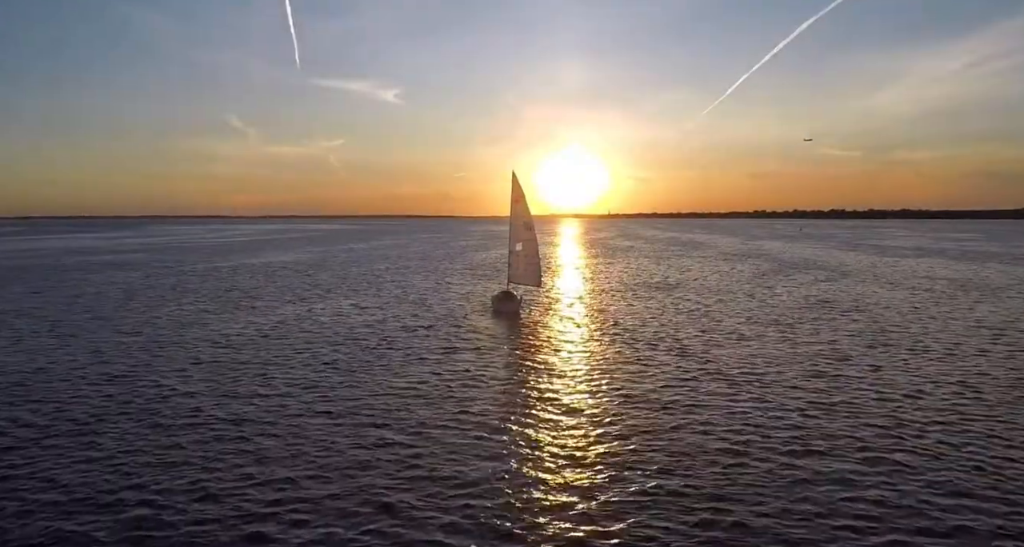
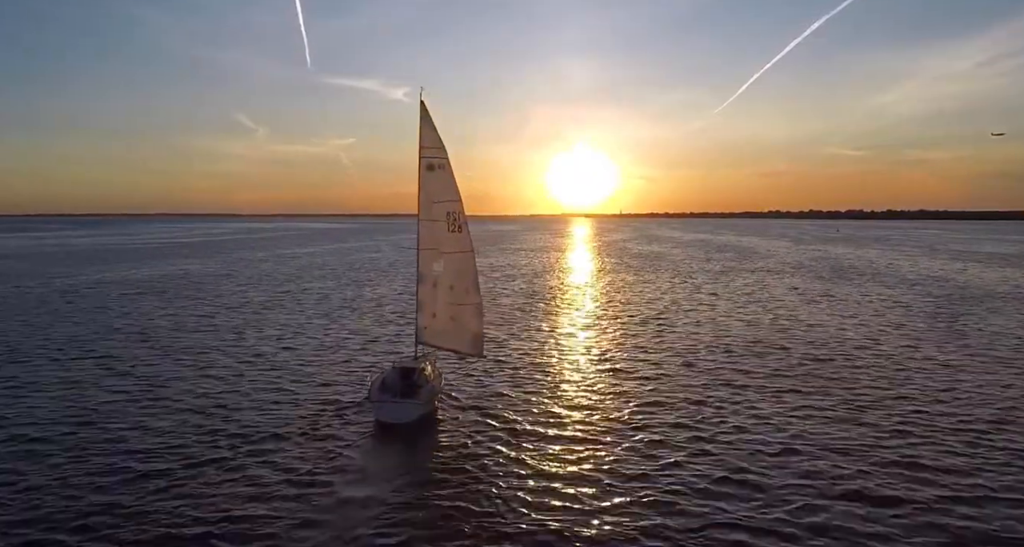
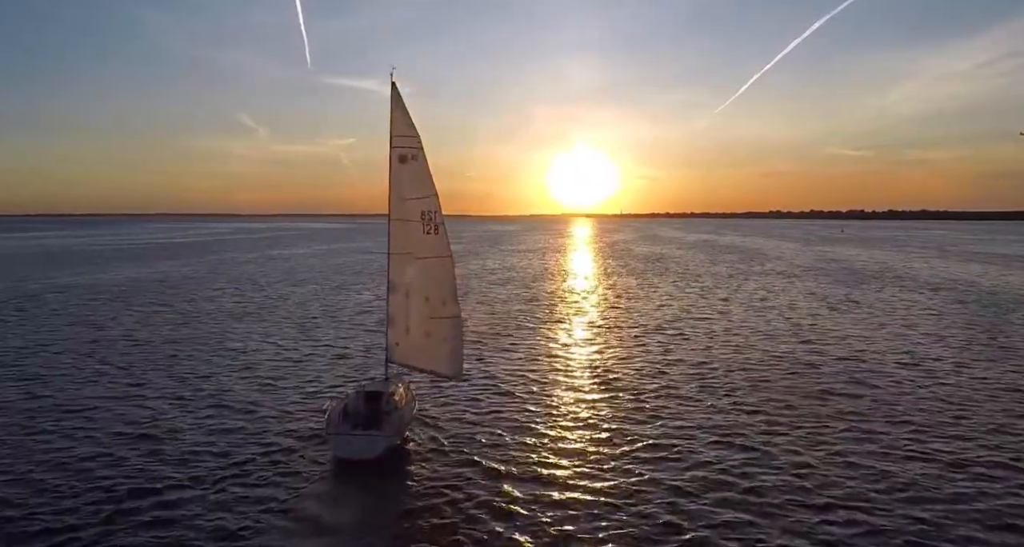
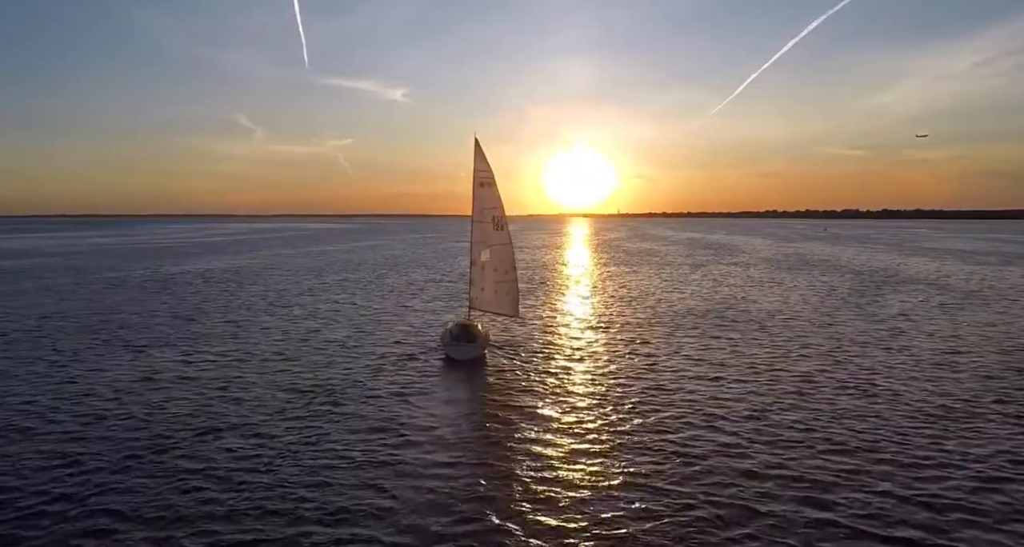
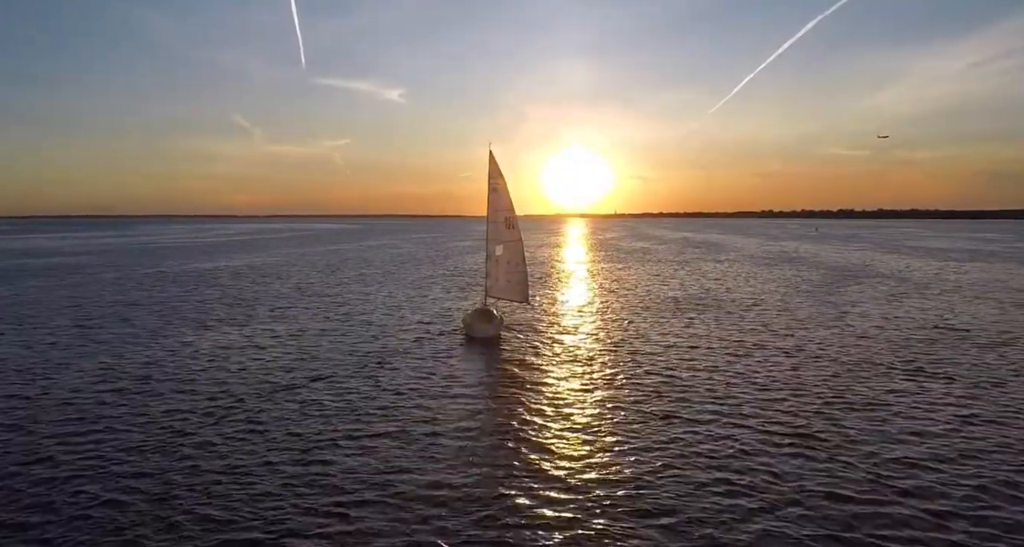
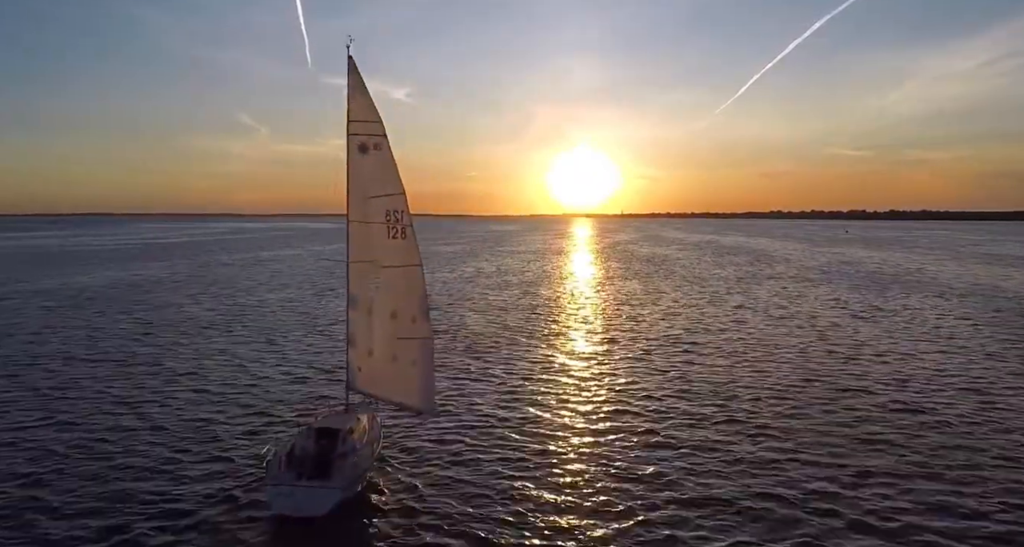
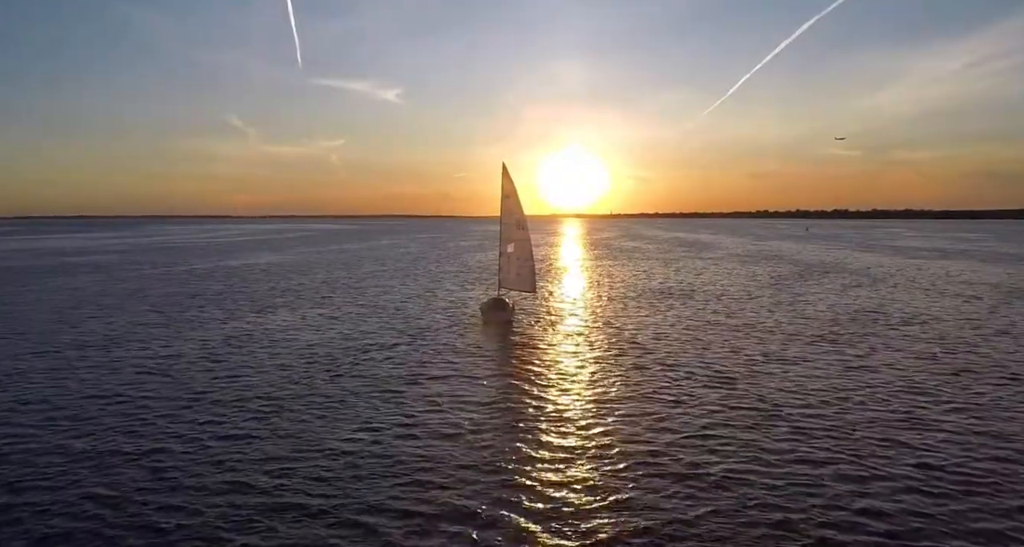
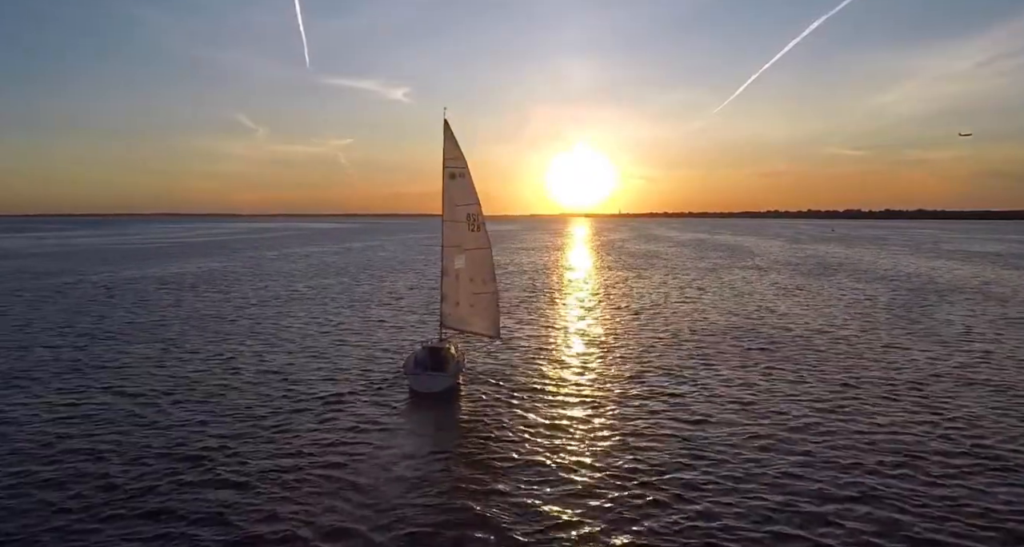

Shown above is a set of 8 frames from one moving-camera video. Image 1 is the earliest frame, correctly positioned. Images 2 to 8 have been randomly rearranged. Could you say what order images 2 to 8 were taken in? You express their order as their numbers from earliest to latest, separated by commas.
7, 5, 4, 8, 2, 3, 6
